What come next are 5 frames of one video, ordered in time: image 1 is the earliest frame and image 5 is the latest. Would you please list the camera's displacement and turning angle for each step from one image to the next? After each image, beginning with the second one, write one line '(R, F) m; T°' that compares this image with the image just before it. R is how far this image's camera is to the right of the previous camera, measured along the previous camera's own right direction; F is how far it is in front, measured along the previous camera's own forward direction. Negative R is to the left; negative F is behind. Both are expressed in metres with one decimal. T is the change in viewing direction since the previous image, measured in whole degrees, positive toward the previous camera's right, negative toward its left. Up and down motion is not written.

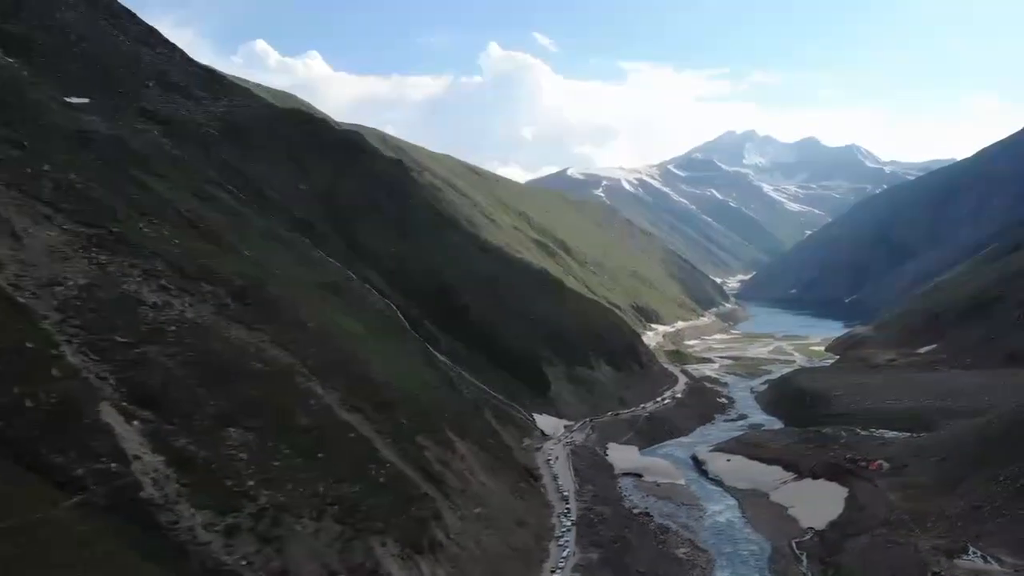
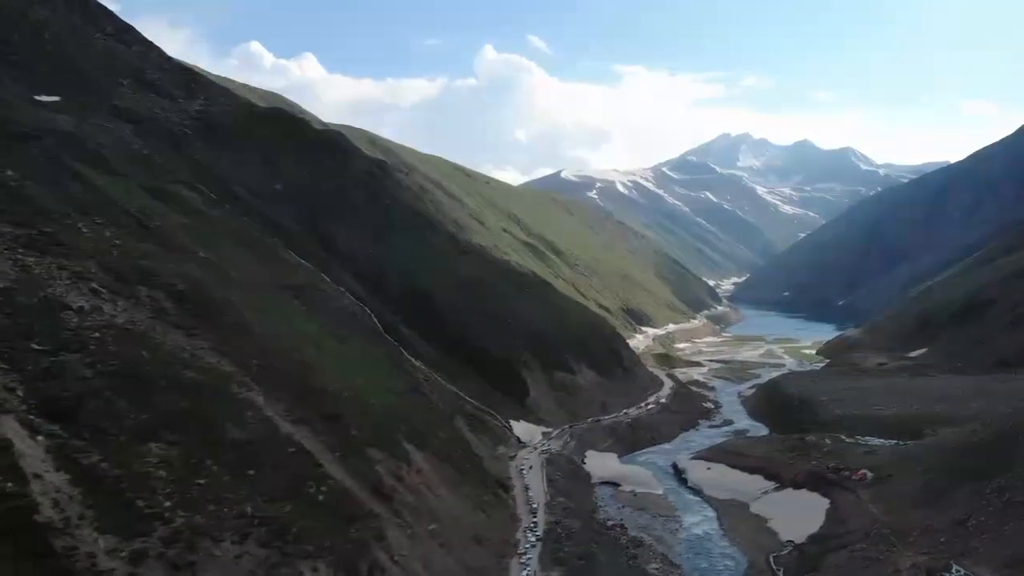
(+1.4, +1.6) m; 0°
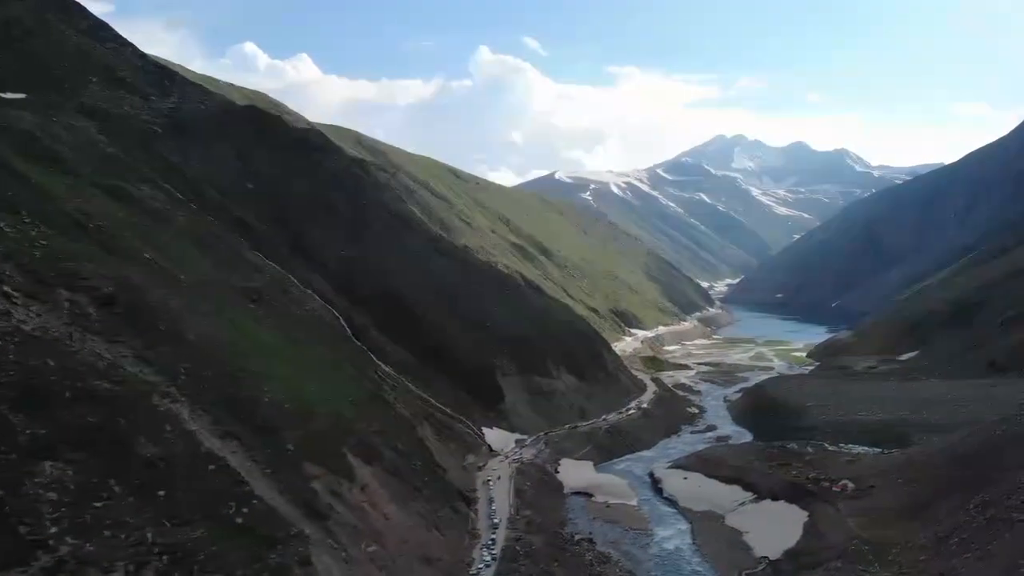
(+1.6, +1.9) m; 0°
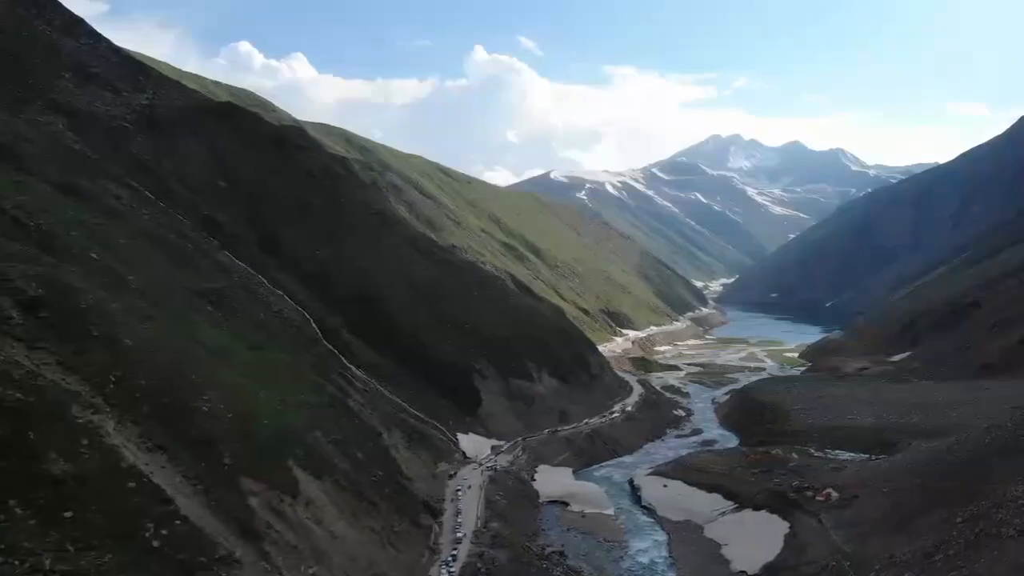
(+1.4, +1.7) m; 0°
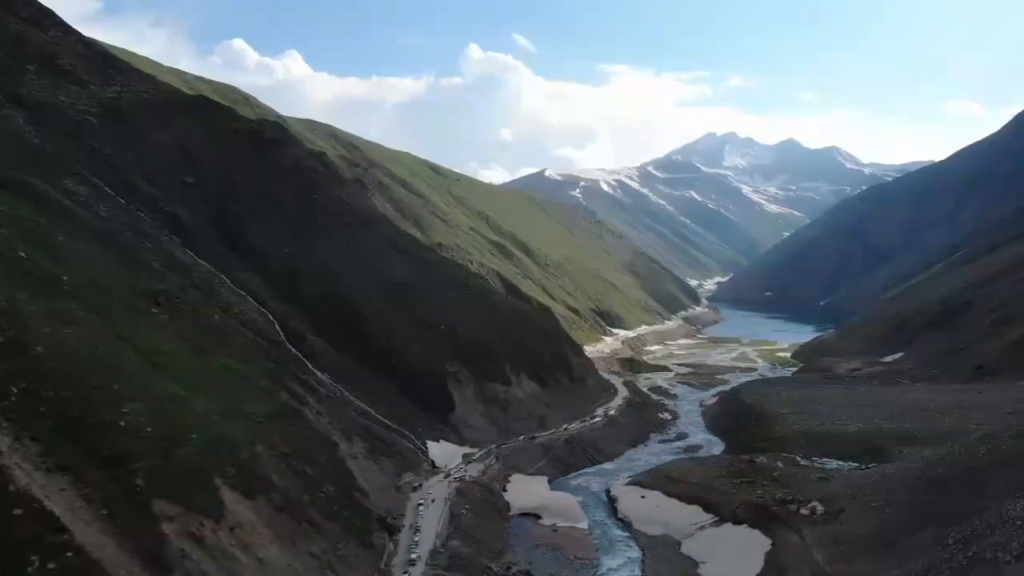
(+1.5, +2.4) m; 0°
